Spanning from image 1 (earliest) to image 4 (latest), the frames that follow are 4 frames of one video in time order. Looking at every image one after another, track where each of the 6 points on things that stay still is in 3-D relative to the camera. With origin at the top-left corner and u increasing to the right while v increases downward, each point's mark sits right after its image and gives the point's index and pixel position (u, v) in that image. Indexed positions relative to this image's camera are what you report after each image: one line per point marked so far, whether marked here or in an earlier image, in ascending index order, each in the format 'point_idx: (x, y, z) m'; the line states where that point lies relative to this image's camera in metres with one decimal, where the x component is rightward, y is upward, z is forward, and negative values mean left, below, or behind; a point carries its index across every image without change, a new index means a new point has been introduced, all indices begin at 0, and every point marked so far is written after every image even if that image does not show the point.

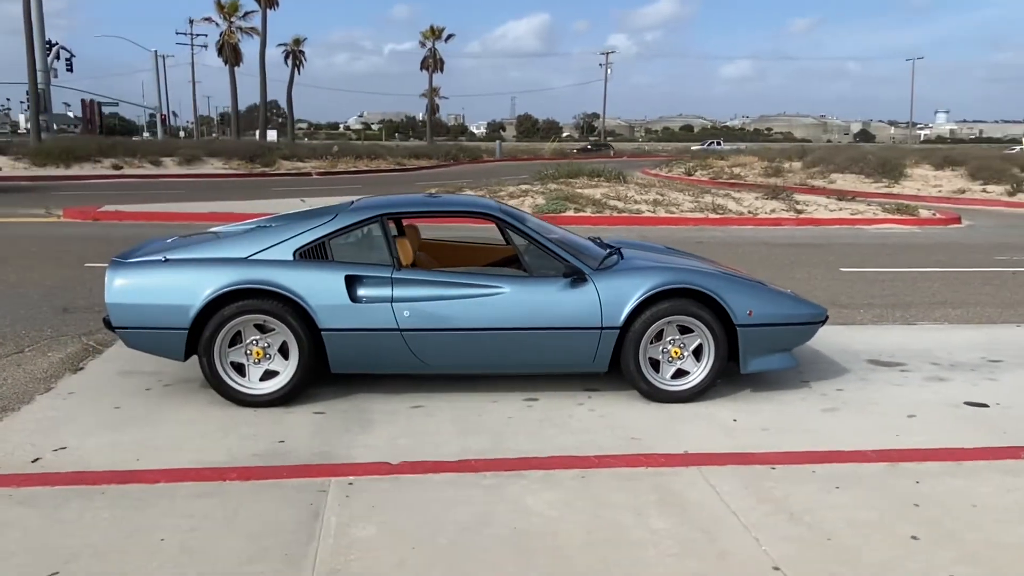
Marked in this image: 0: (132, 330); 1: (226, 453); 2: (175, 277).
0: (-2.3, -0.3, +5.0) m
1: (-1.5, -0.9, +4.4) m
2: (-2.0, +0.1, +5.0) m
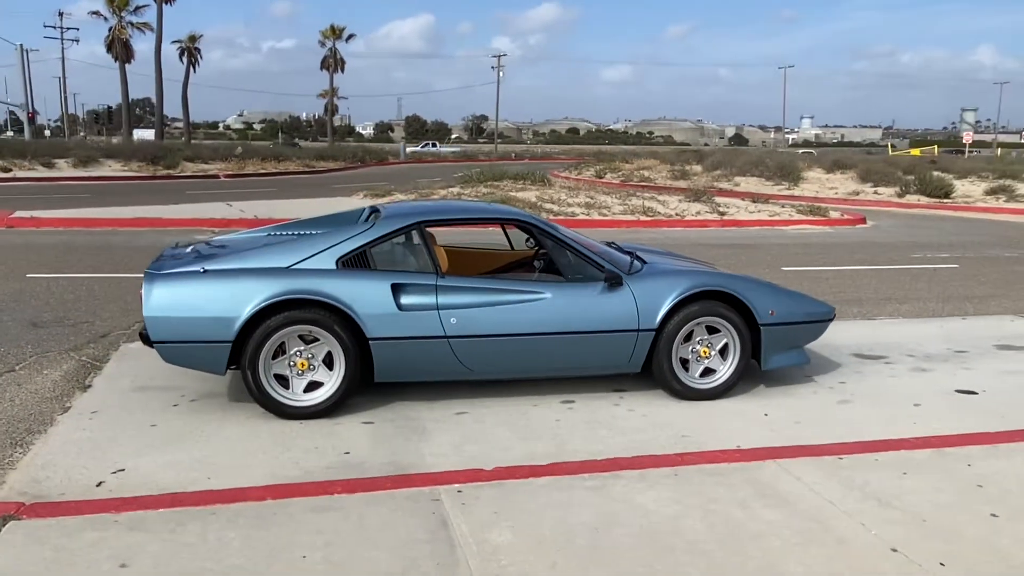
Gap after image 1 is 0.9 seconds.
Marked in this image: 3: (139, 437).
0: (-1.9, -0.3, +4.8) m
1: (-1.1, -0.9, +4.3) m
2: (-1.7, 0.0, +4.8) m
3: (-2.1, -0.8, +4.7) m
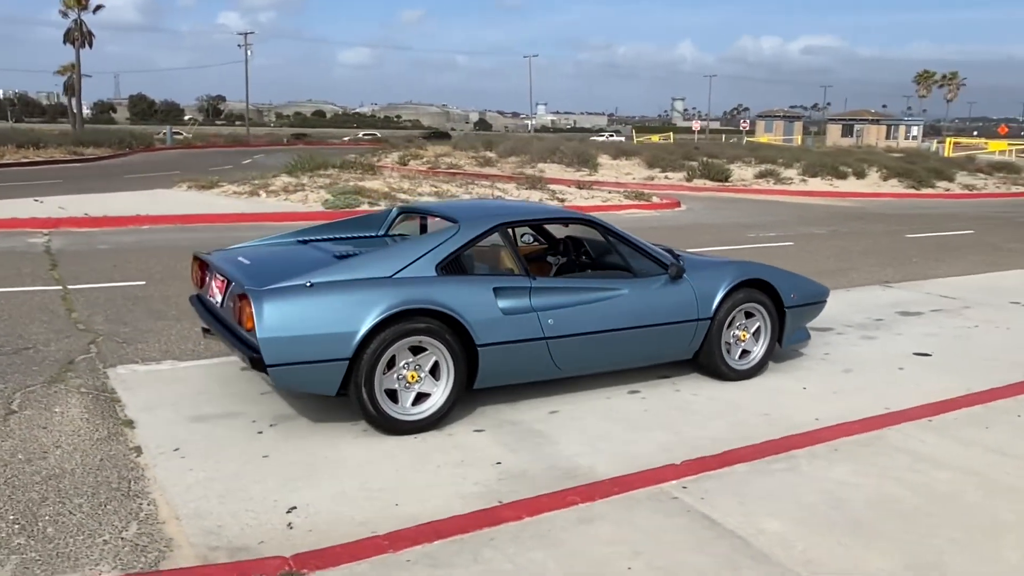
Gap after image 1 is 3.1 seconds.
0: (-1.2, -0.4, +4.4) m
1: (-0.2, -1.0, +4.2) m
2: (-1.0, -0.1, +4.5) m
3: (-1.3, -0.9, +4.3) m
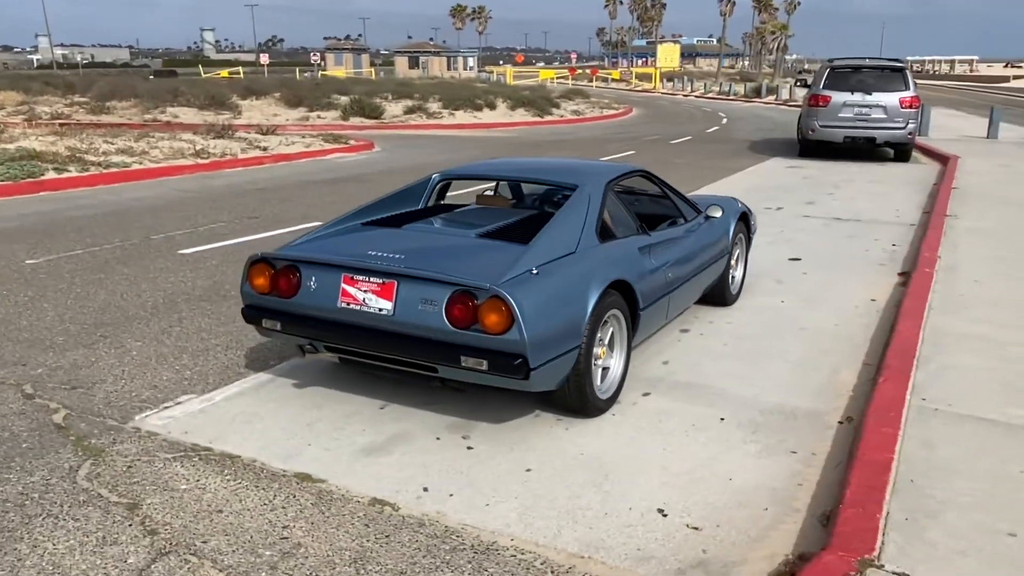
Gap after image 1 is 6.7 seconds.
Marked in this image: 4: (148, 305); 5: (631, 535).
0: (+0.1, -0.4, +3.9) m
1: (+1.2, -0.8, +4.3) m
2: (+0.3, 0.0, +4.1) m
3: (+0.2, -0.9, +3.8) m
4: (-2.9, -0.1, +6.7) m
5: (+0.5, -1.0, +3.4) m
